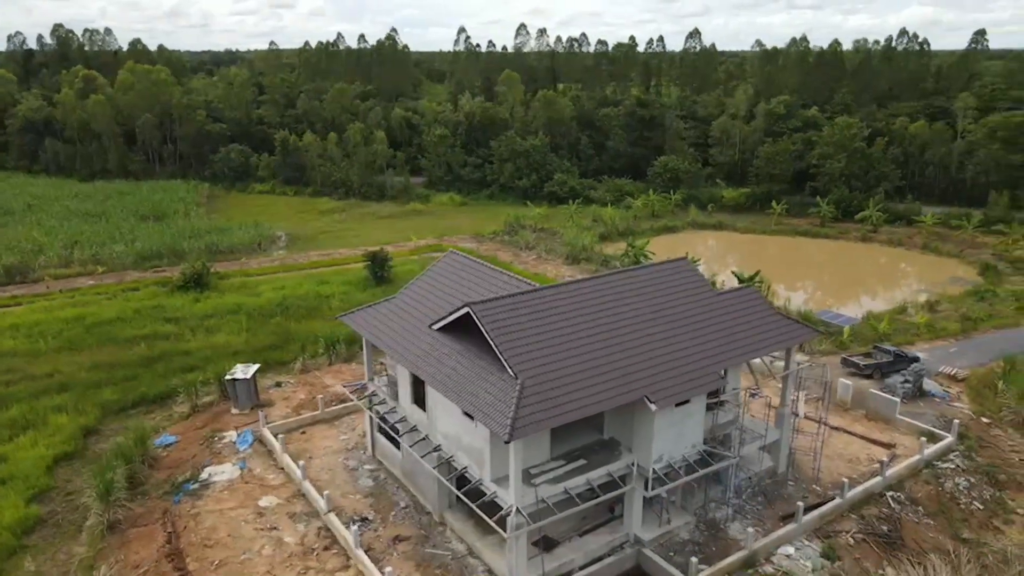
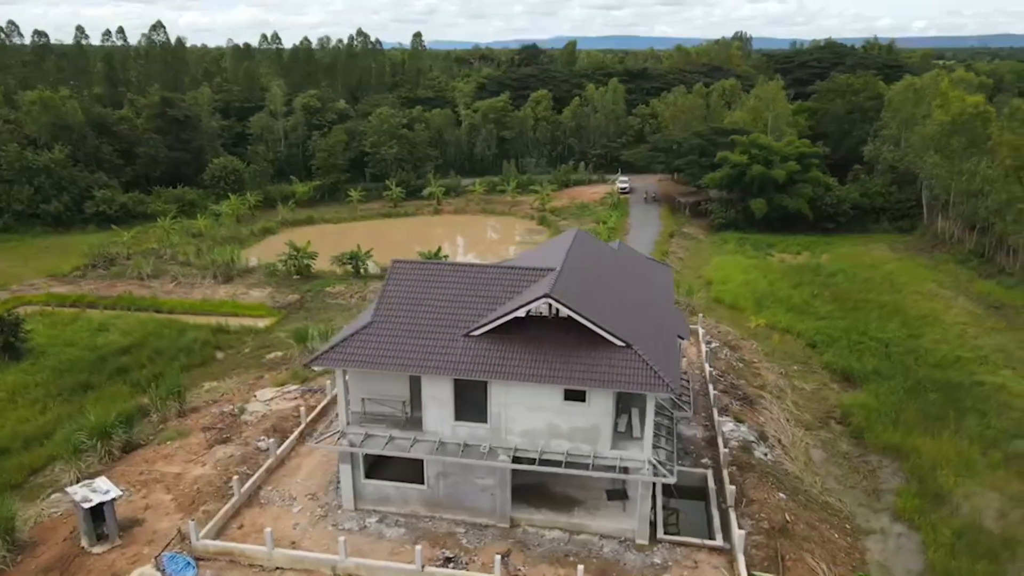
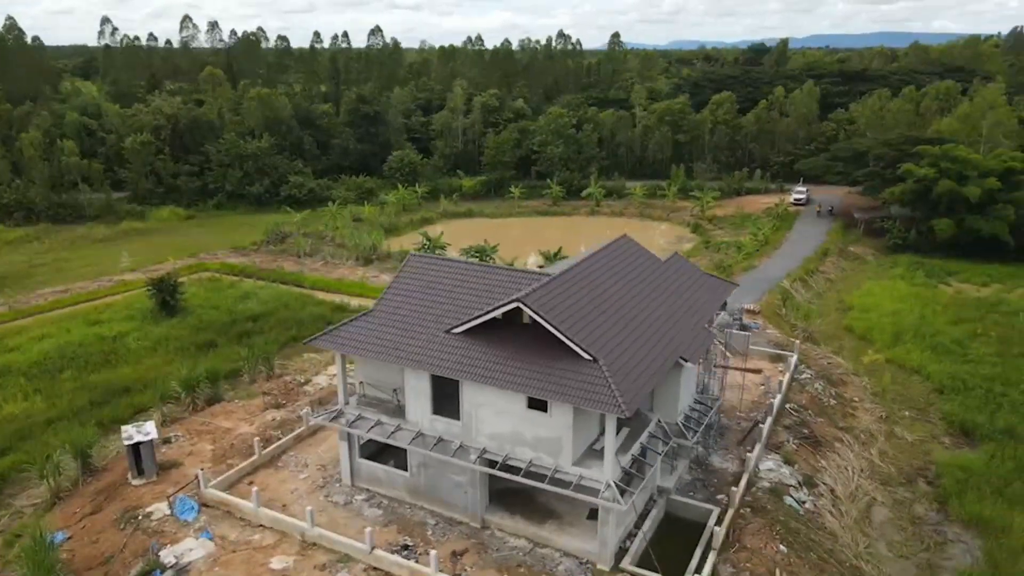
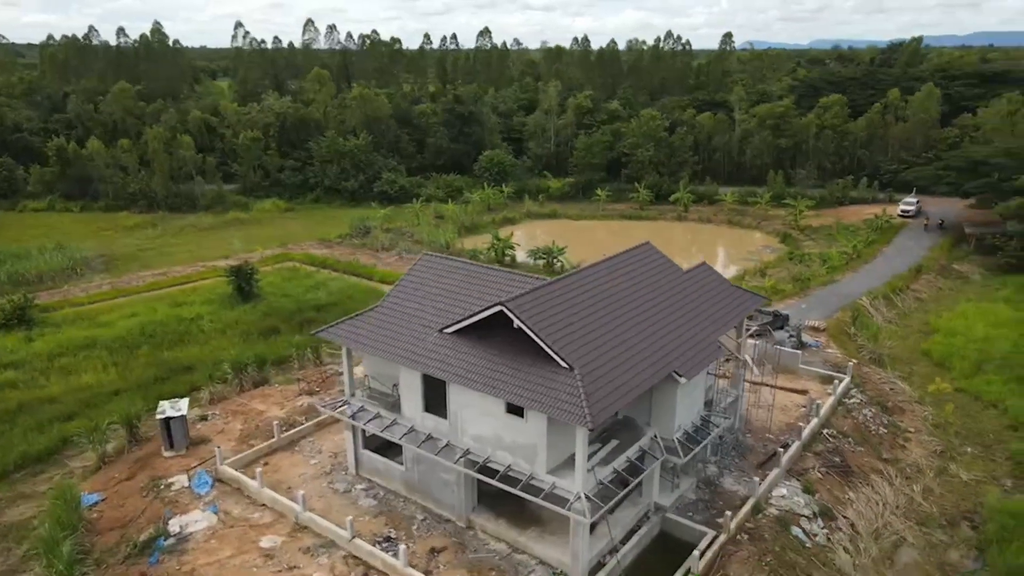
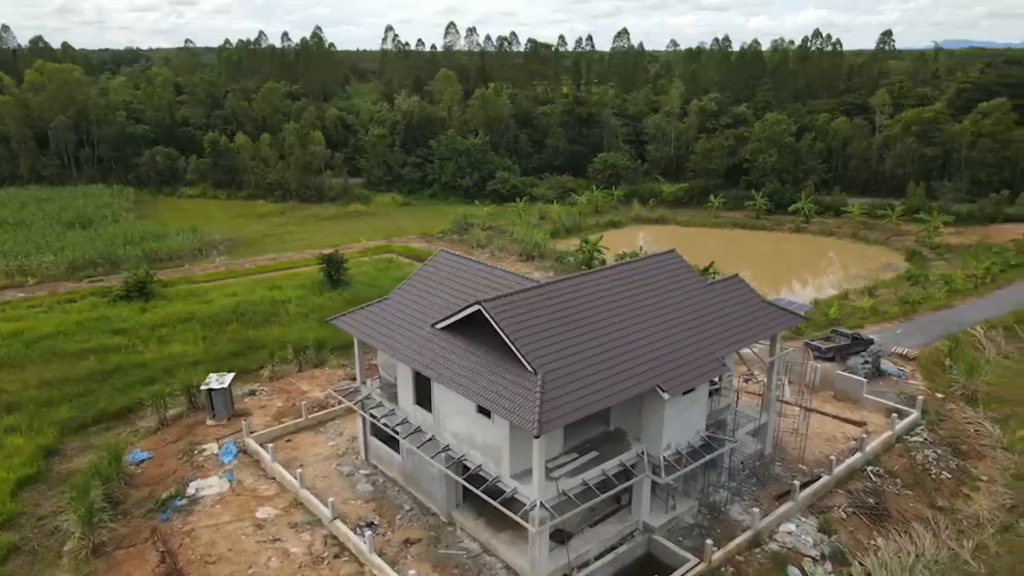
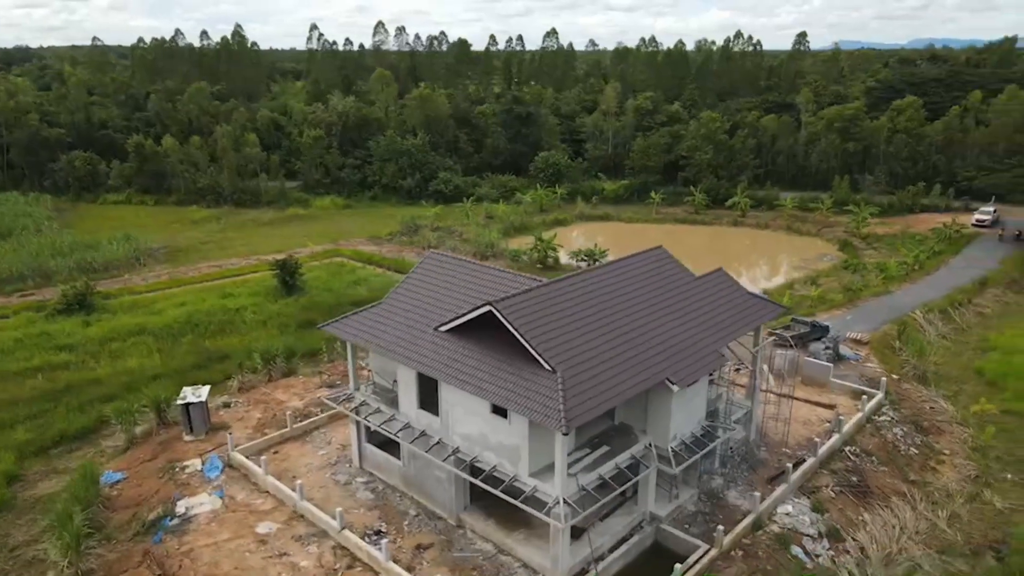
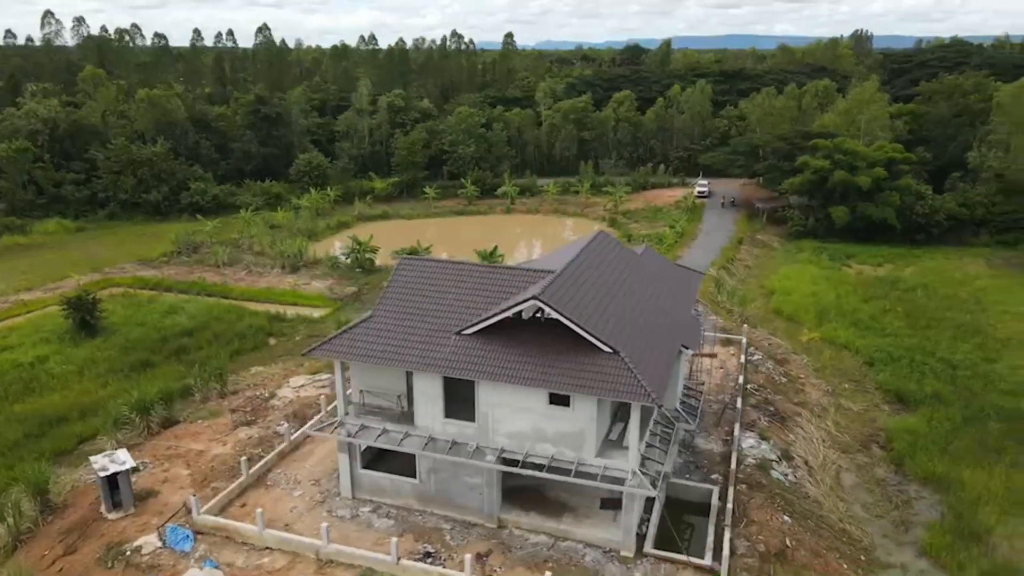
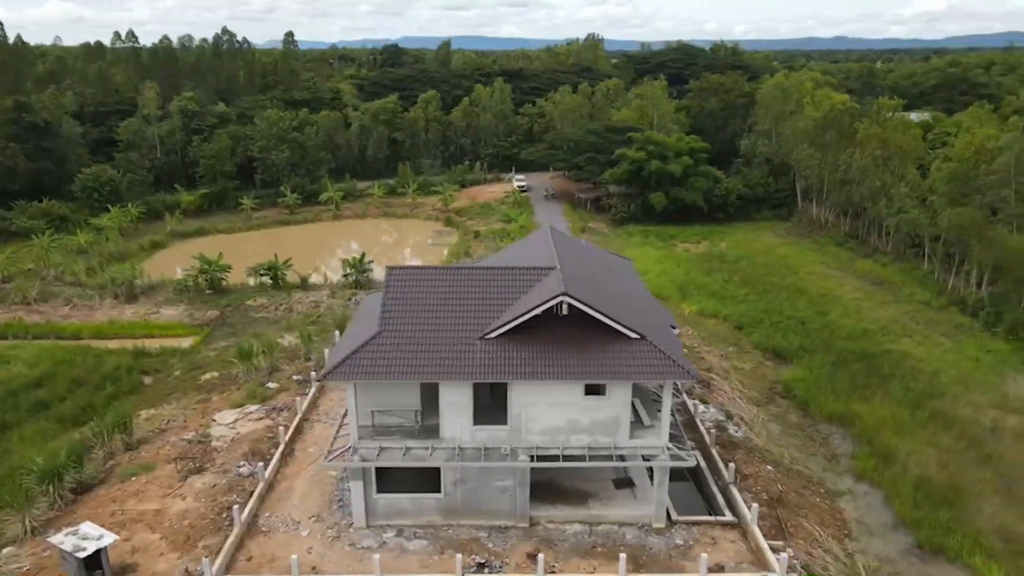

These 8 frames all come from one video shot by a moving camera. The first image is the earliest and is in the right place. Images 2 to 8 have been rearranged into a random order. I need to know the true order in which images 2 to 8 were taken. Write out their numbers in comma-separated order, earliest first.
5, 6, 4, 3, 7, 2, 8
